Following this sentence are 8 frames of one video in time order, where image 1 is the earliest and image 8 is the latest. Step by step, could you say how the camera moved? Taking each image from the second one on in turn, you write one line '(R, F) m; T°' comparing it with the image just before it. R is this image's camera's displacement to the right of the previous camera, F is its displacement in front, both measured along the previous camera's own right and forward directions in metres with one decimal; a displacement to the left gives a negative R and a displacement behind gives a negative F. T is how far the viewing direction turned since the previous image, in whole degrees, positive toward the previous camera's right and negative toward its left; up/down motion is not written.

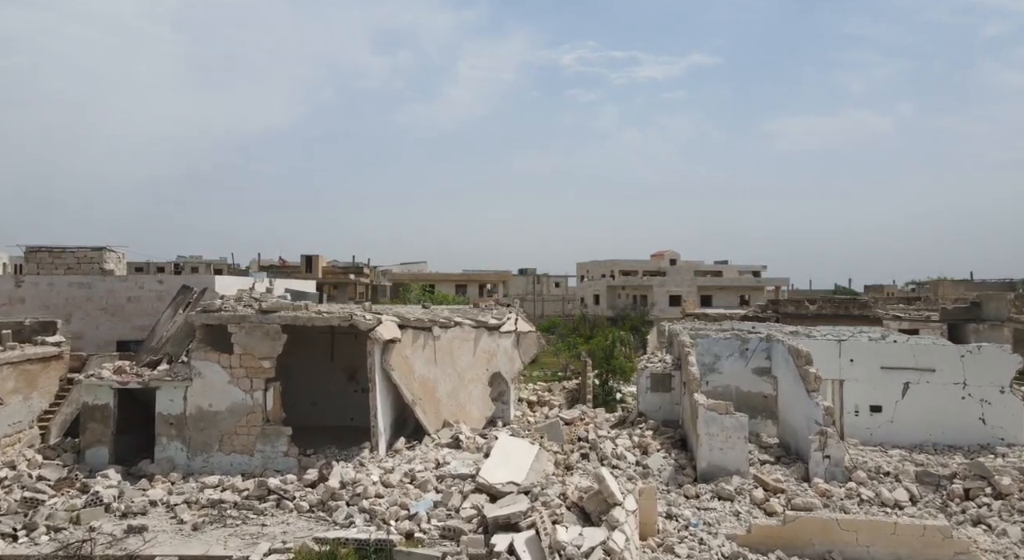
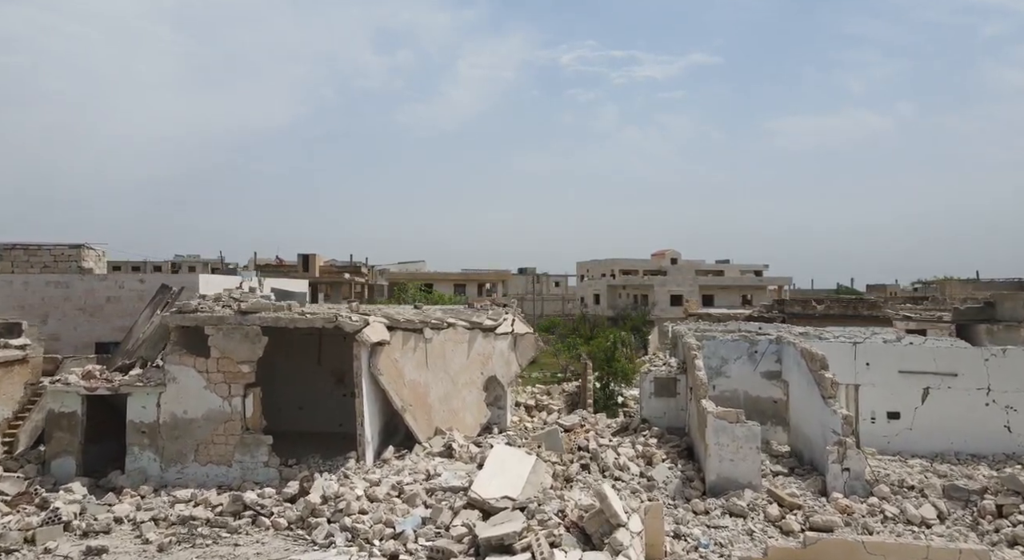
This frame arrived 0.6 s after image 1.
(+0.1, +0.7) m; 0°
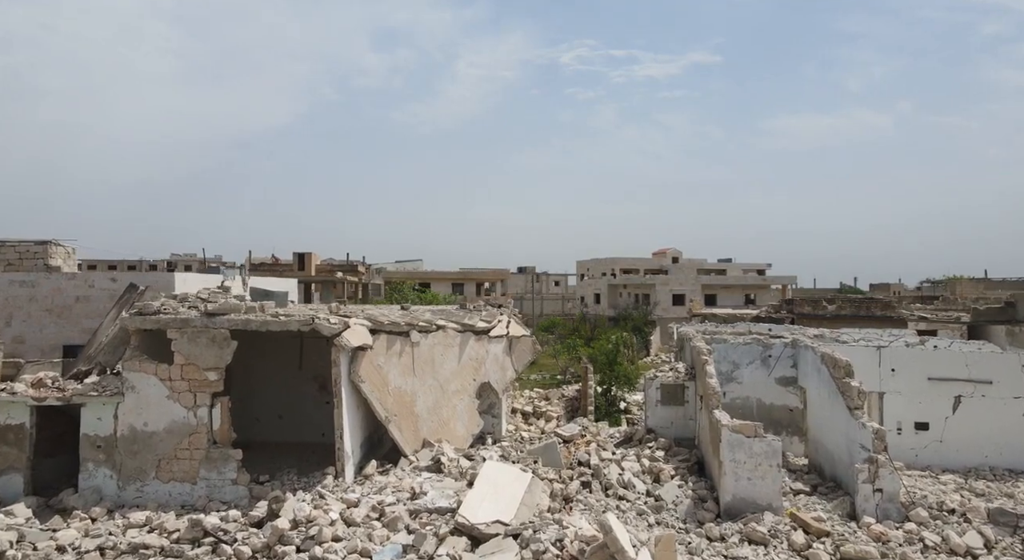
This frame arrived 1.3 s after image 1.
(+0.1, +1.0) m; 0°
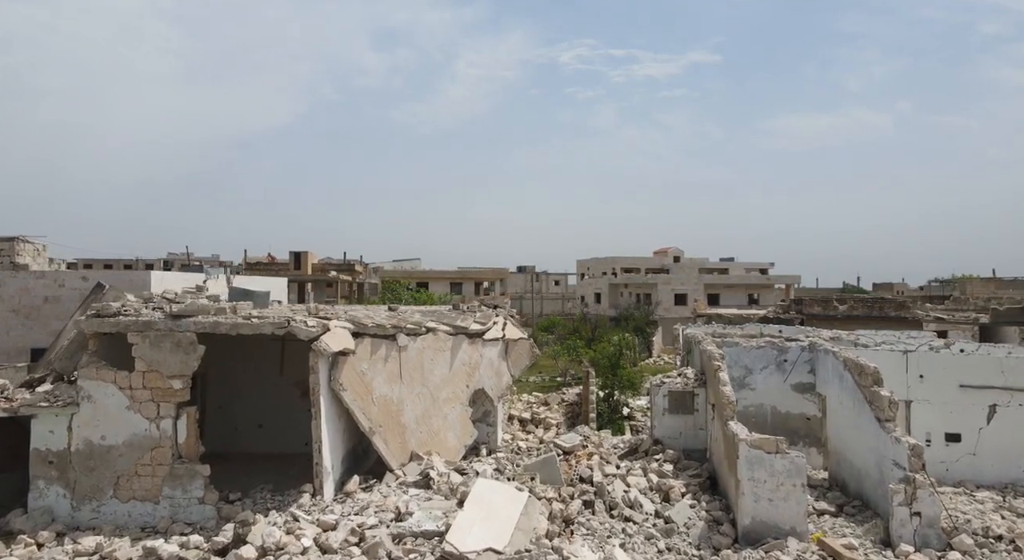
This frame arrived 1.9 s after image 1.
(+0.1, +0.9) m; 0°
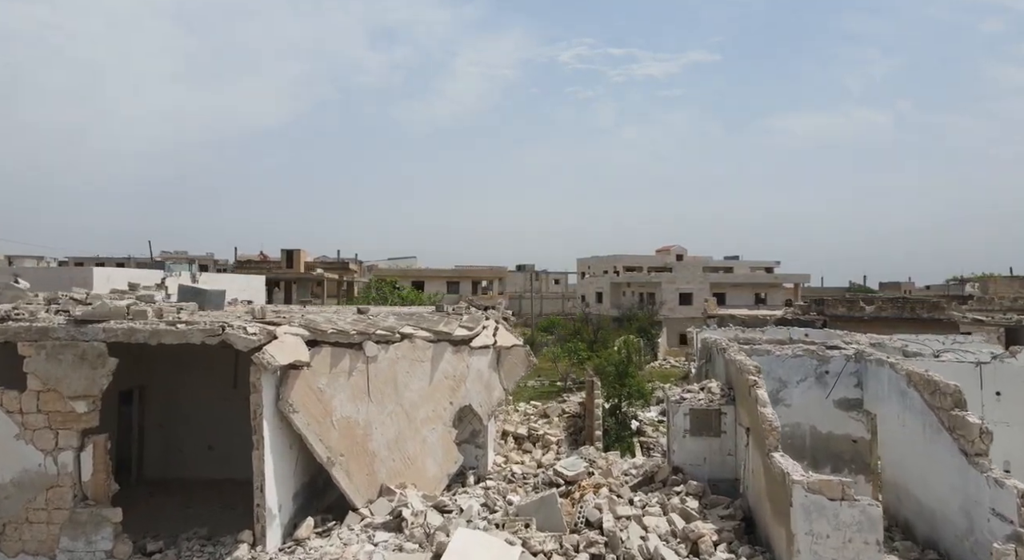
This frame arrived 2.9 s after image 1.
(+0.1, +1.8) m; 0°
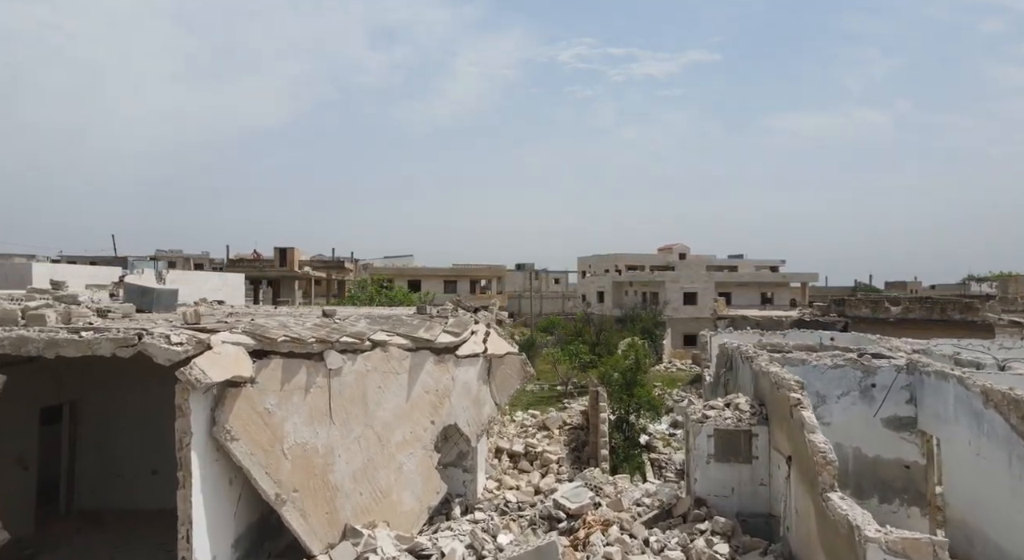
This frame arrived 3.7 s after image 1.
(+0.1, +1.4) m; 0°
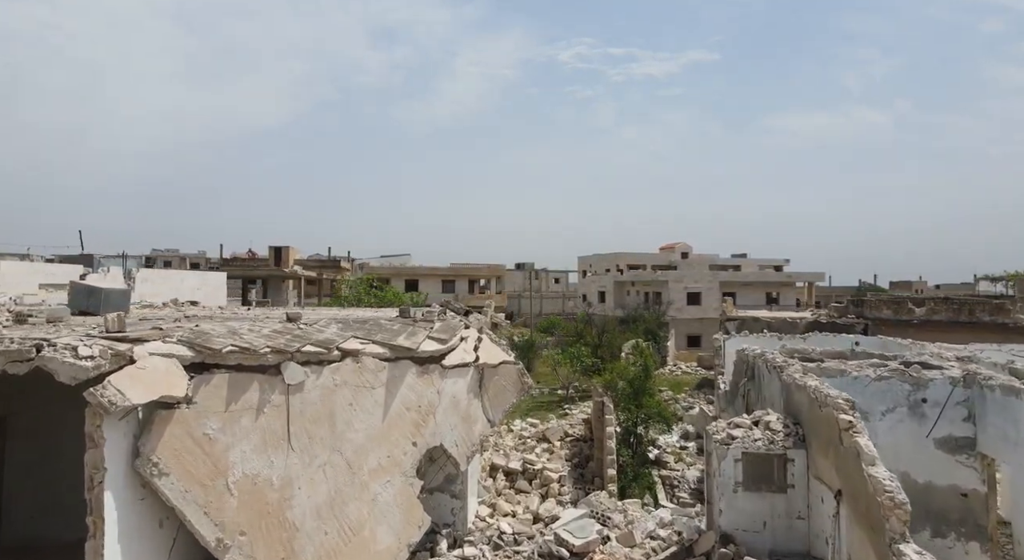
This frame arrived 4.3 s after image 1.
(+0.1, +1.1) m; 0°
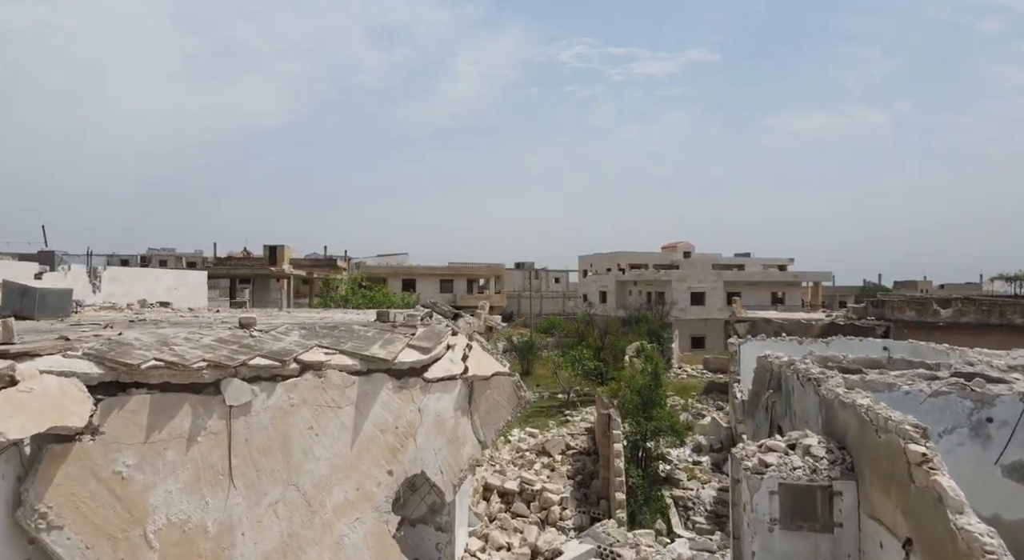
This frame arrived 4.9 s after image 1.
(+0.1, +1.1) m; 0°
